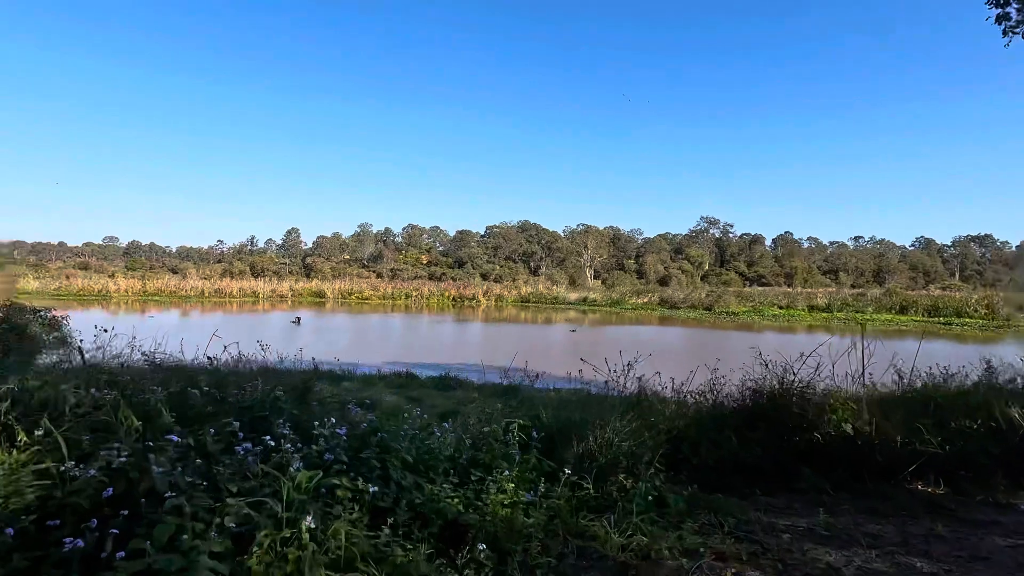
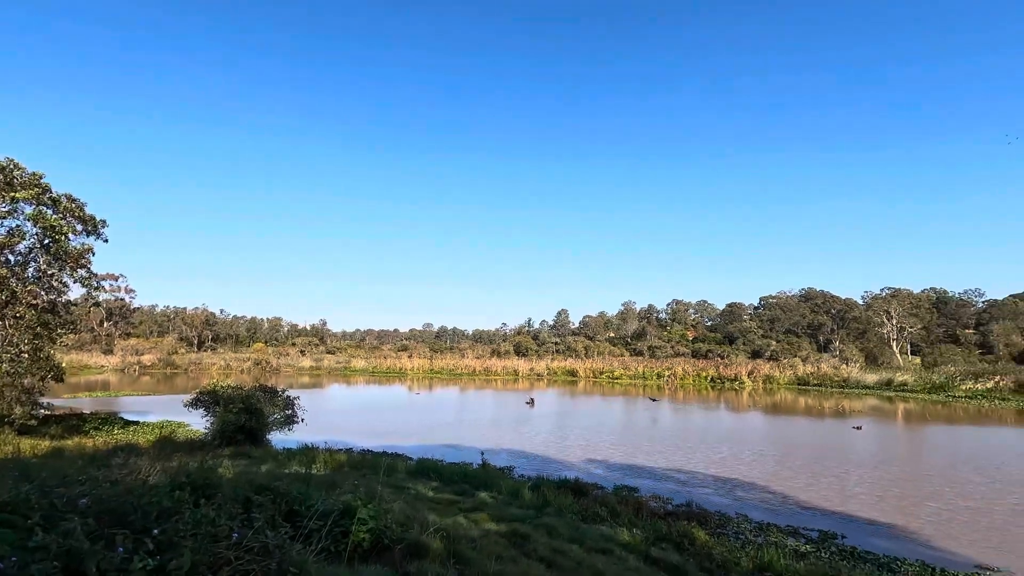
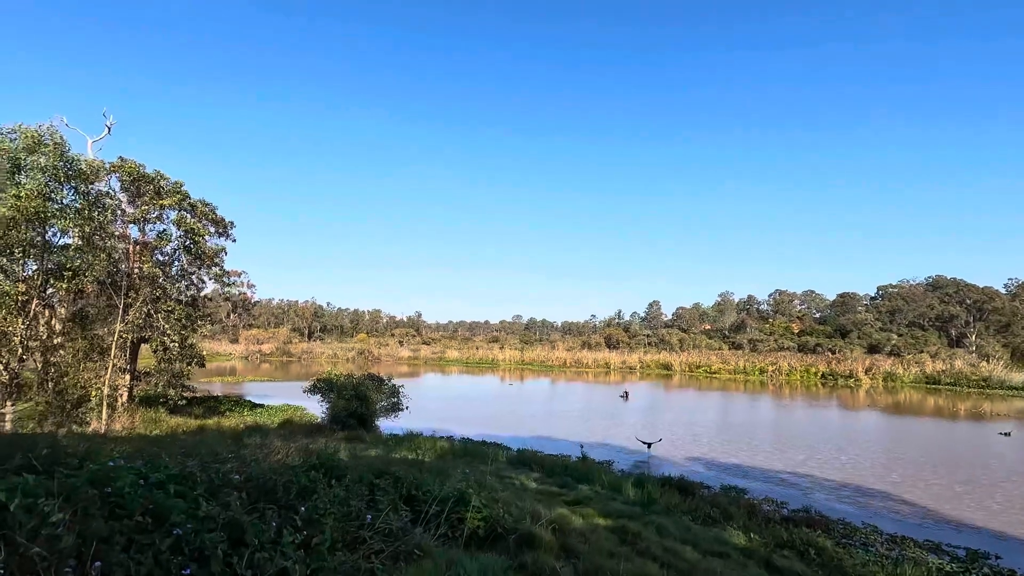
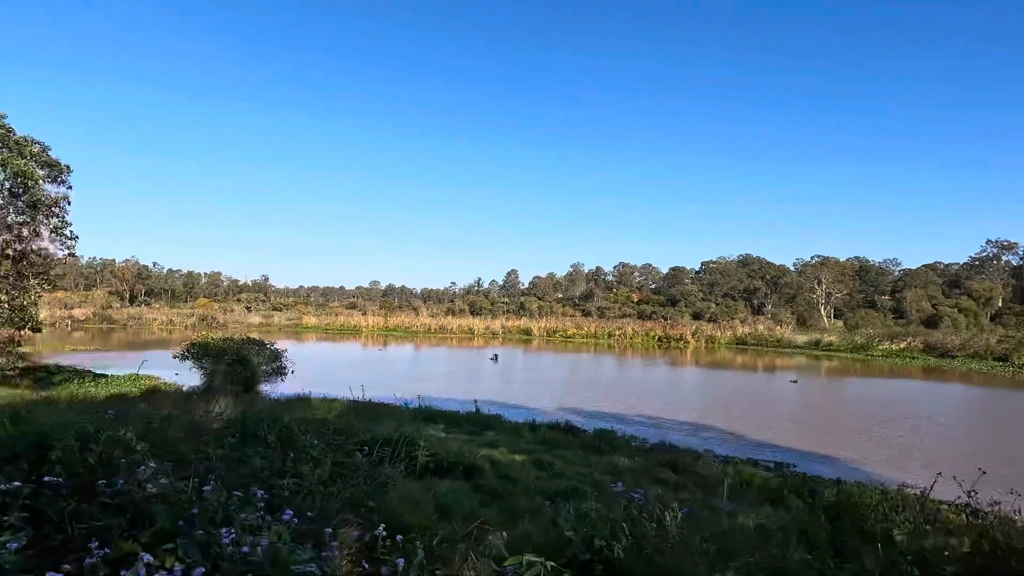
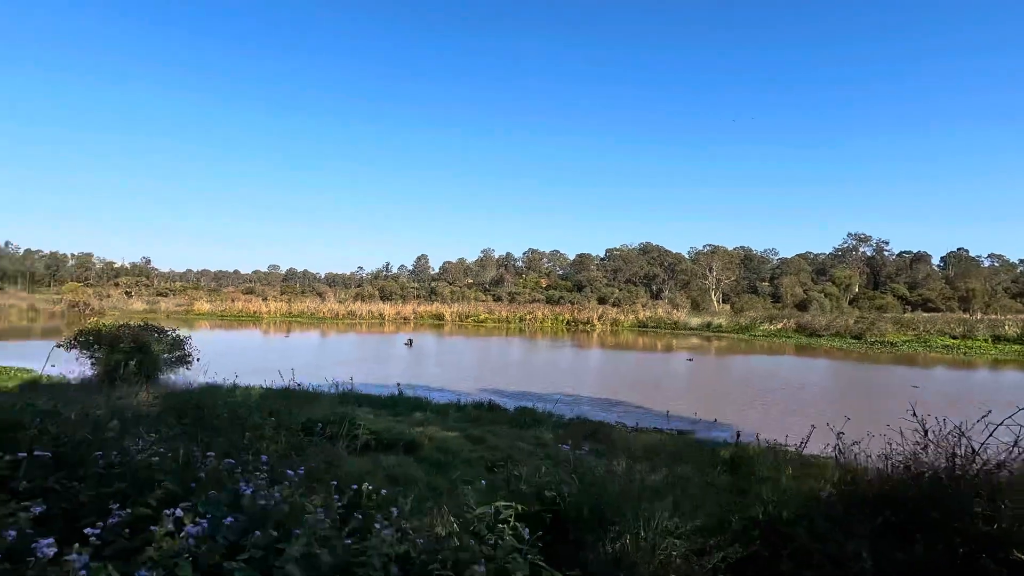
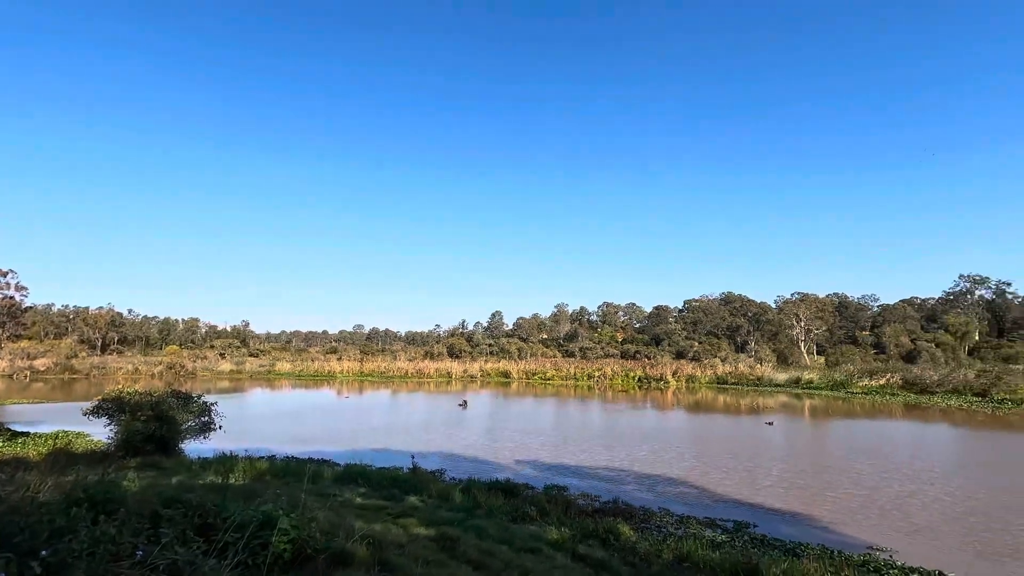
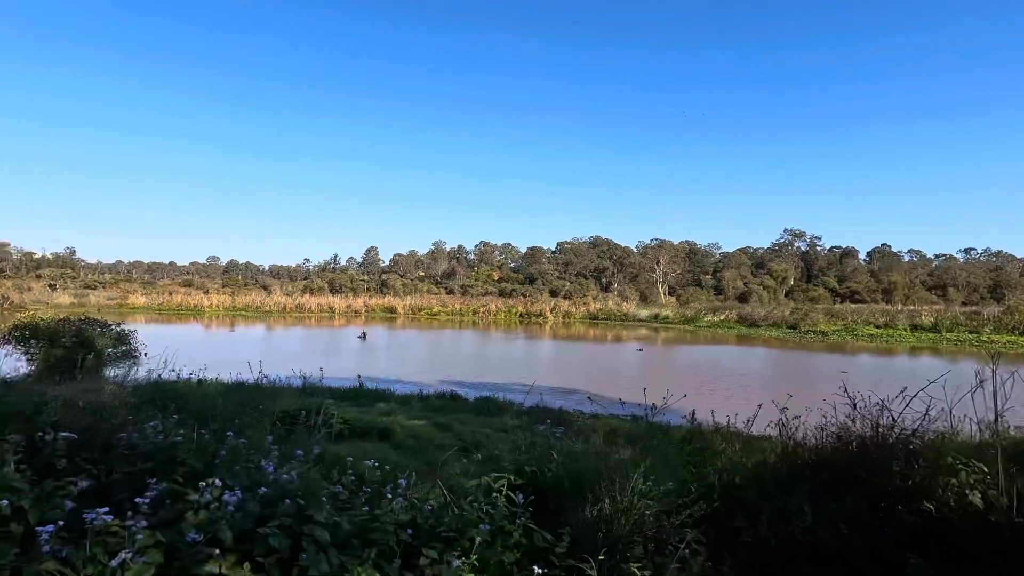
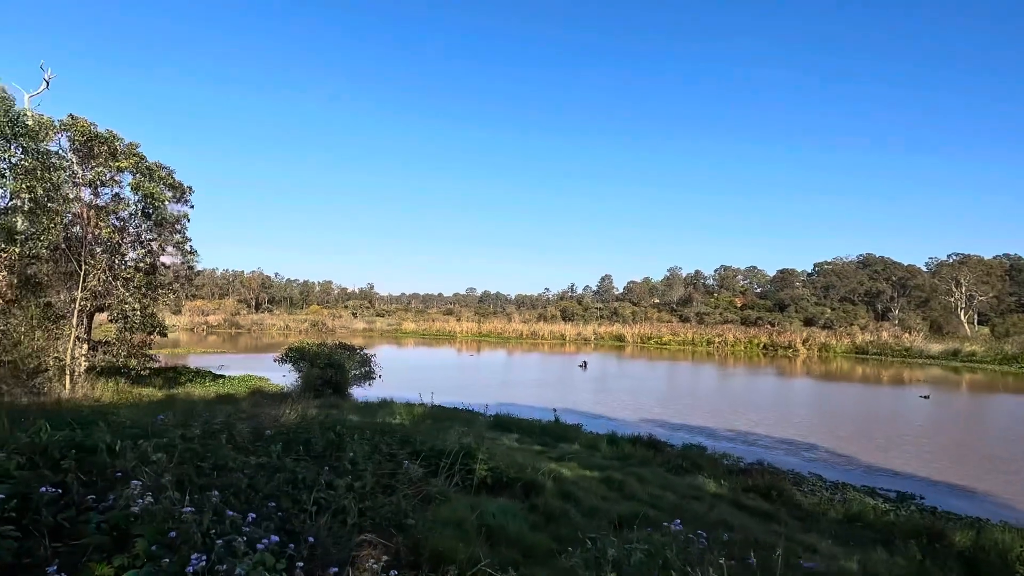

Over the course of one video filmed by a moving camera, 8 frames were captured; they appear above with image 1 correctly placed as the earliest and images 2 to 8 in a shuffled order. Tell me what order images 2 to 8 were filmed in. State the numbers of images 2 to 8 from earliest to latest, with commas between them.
7, 5, 4, 8, 3, 2, 6
